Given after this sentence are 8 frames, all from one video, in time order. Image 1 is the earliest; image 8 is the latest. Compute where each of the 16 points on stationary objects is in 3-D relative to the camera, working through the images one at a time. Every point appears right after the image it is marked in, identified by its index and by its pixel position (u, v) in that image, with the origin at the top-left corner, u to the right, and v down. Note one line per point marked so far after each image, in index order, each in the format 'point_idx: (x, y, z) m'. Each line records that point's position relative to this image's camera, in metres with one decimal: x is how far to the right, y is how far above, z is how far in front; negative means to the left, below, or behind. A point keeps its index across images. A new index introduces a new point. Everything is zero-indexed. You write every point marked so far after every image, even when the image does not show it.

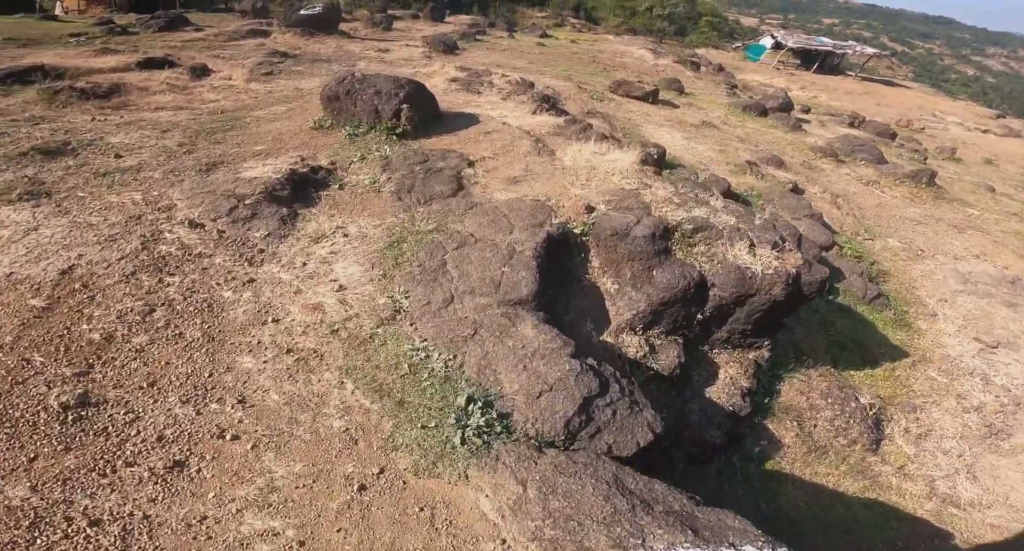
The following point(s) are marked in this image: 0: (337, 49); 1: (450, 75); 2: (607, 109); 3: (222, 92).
0: (-5.4, +7.5, +17.0) m
1: (-1.3, +4.4, +11.8) m
2: (+1.9, +3.2, +11.1) m
3: (-4.8, +3.3, +9.6) m
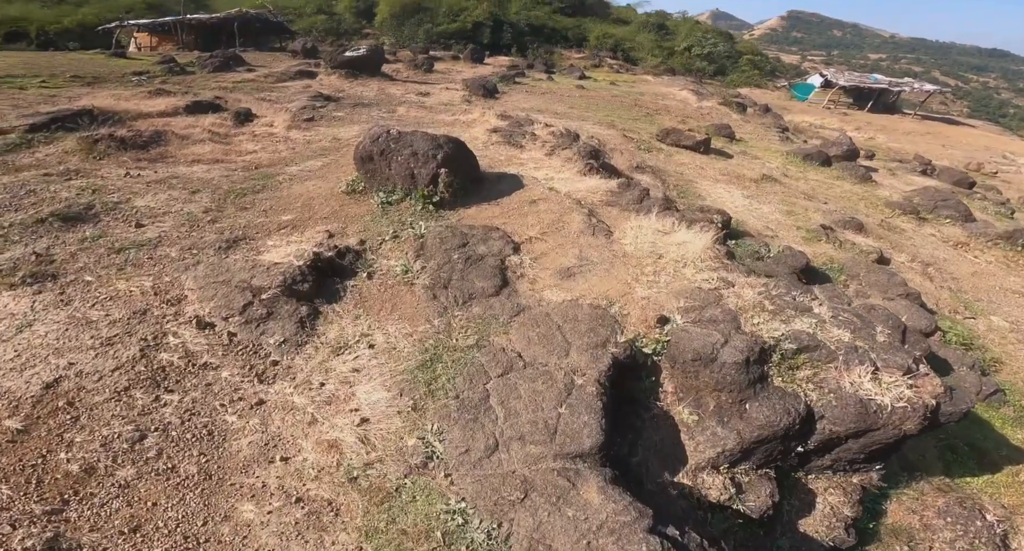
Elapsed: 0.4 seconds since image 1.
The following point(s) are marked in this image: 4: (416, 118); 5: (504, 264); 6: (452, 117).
0: (-4.1, +6.1, +17.0) m
1: (-0.4, +3.3, +11.4) m
2: (+2.7, +2.0, +10.4) m
3: (-4.1, +2.3, +9.3) m
4: (-2.3, +4.0, +13.2) m
5: (0.0, 0.0, +5.1) m
6: (-1.4, +3.9, +13.0) m
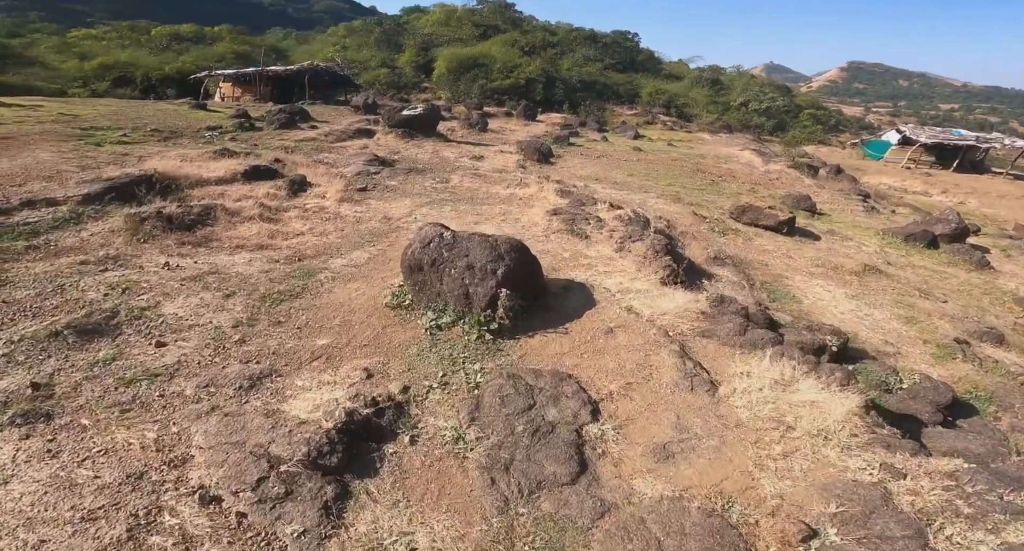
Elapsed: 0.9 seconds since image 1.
0: (-2.4, +4.0, +16.8) m
1: (+0.7, +1.6, +10.6) m
2: (+3.7, +0.4, +9.3) m
3: (-3.1, +0.9, +8.8) m
4: (-1.0, +2.2, +12.7) m
5: (+0.5, -1.1, +4.1) m
6: (-0.1, +2.1, +12.4) m
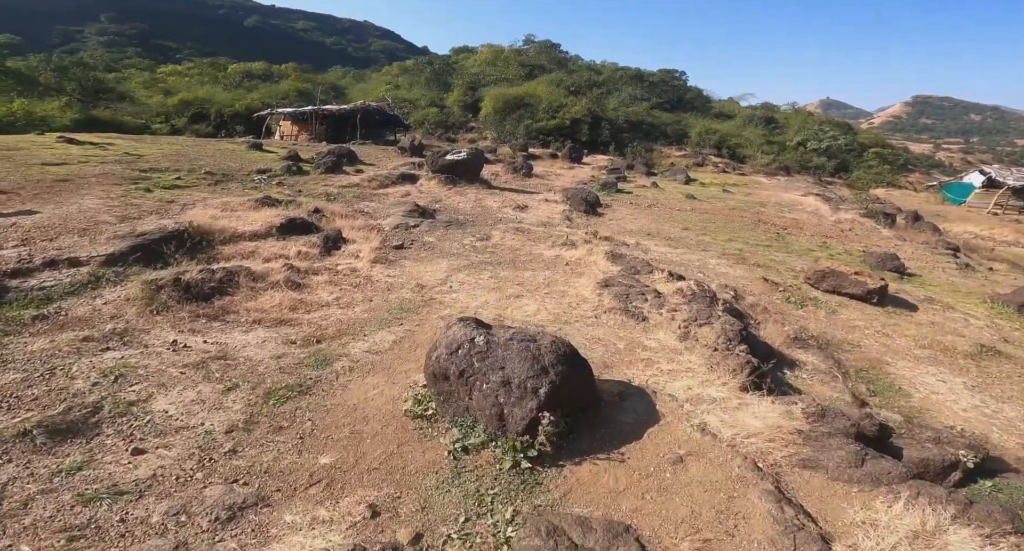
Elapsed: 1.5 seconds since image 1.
0: (-1.1, +2.5, +16.2) m
1: (+1.5, +0.4, +9.6) m
2: (+4.4, -0.8, +8.0) m
3: (-2.5, -0.2, +8.1) m
4: (0.0, +0.9, +11.8) m
5: (+0.7, -2.0, +3.0) m
6: (+0.8, +0.8, +11.5) m
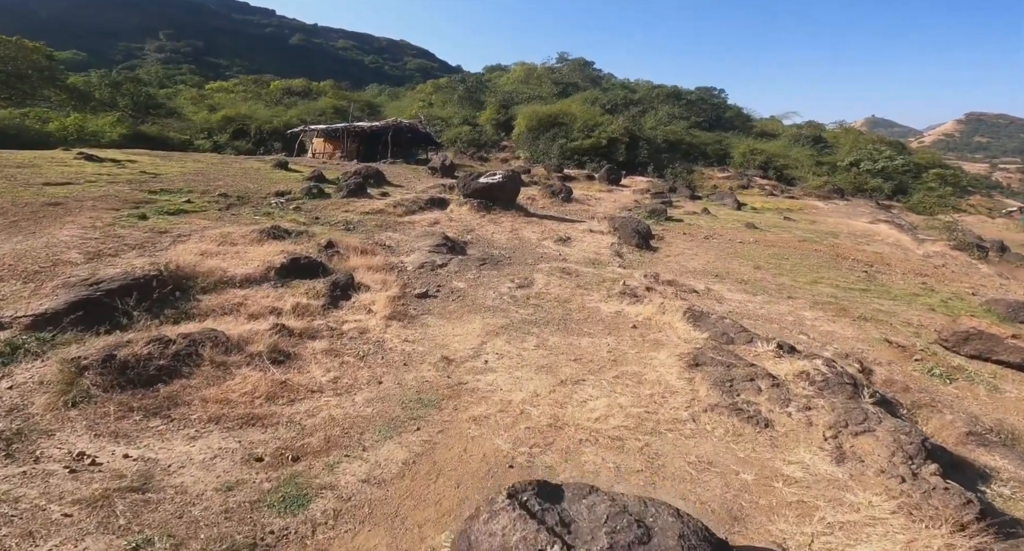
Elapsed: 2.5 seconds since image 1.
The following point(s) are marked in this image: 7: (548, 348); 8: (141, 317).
0: (0.0, +1.5, +14.3) m
1: (+2.2, -0.5, +7.6) m
2: (+5.0, -1.6, +5.8) m
3: (-1.9, -0.9, +6.2) m
4: (+0.8, 0.0, +9.9) m
5: (+1.0, -2.6, +0.9) m
6: (+1.6, -0.1, +9.5) m
7: (+0.4, -0.8, +6.3) m
8: (-3.9, -0.4, +5.9) m
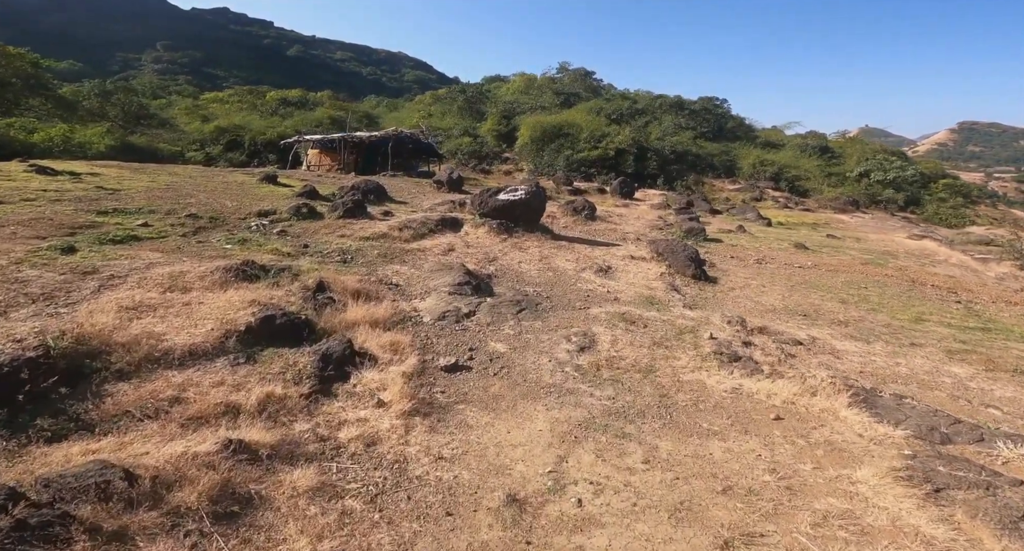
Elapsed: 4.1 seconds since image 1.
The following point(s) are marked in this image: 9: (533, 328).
0: (+0.6, +0.7, +12.0) m
1: (+2.9, -1.1, +5.2) m
2: (+5.6, -2.2, +3.4) m
3: (-1.2, -1.5, +3.9) m
4: (+1.5, -0.6, +7.5) m
5: (+1.7, -3.0, -1.4) m
6: (+2.3, -0.7, +7.2) m
7: (+1.1, -1.4, +4.0) m
8: (-3.2, -1.0, +3.6) m
9: (+0.3, -0.7, +6.8) m
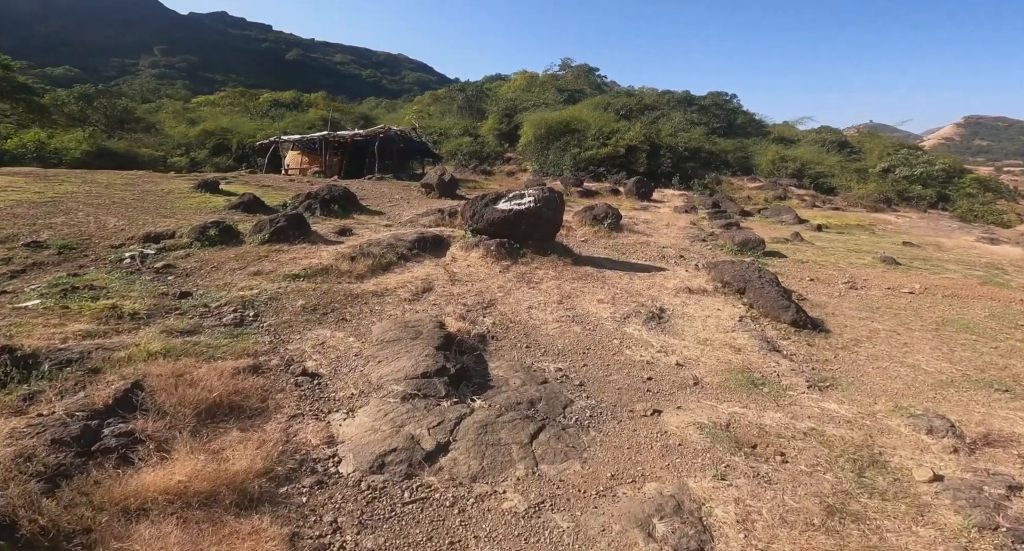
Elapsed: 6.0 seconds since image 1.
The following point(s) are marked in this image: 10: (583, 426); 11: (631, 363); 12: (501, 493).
0: (+0.7, +0.1, +8.4) m
1: (+2.9, -1.7, +1.6) m
2: (+5.7, -2.7, -0.2) m
3: (-1.2, -2.1, +0.3) m
4: (+1.5, -1.2, +3.9) m
5: (+1.8, -3.6, -5.1) m
6: (+2.3, -1.3, +3.5) m
7: (+1.2, -2.0, +0.4) m
8: (-3.2, -1.7, 0.0) m
9: (+0.4, -1.3, +3.2) m
10: (+0.6, -1.1, +4.1) m
11: (+1.3, -0.9, +5.5) m
12: (0.0, -1.3, +3.1) m
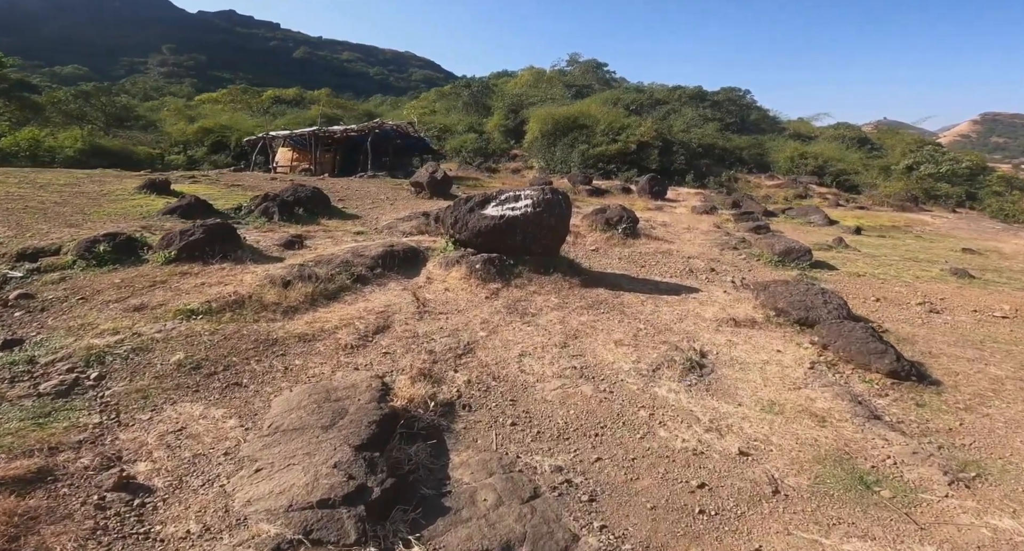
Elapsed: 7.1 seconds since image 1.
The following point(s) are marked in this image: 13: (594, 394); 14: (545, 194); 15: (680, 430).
0: (+0.6, -0.2, +6.5) m
1: (+2.7, -2.0, -0.3) m
2: (+5.5, -3.1, -2.2) m
3: (-1.4, -2.4, -1.6) m
4: (+1.4, -1.5, +2.0) m
5: (+1.5, -4.0, -6.9) m
6: (+2.2, -1.7, +1.6) m
7: (+0.9, -2.3, -1.5) m
8: (-3.4, -2.0, -1.8) m
9: (+0.2, -1.6, +1.4) m
10: (+0.4, -1.4, +2.3) m
11: (+1.1, -1.2, +3.6) m
12: (-0.2, -1.6, +1.3) m
13: (+0.7, -0.9, +4.4) m
14: (+0.4, +1.0, +7.1) m
15: (+1.3, -1.1, +4.0) m
